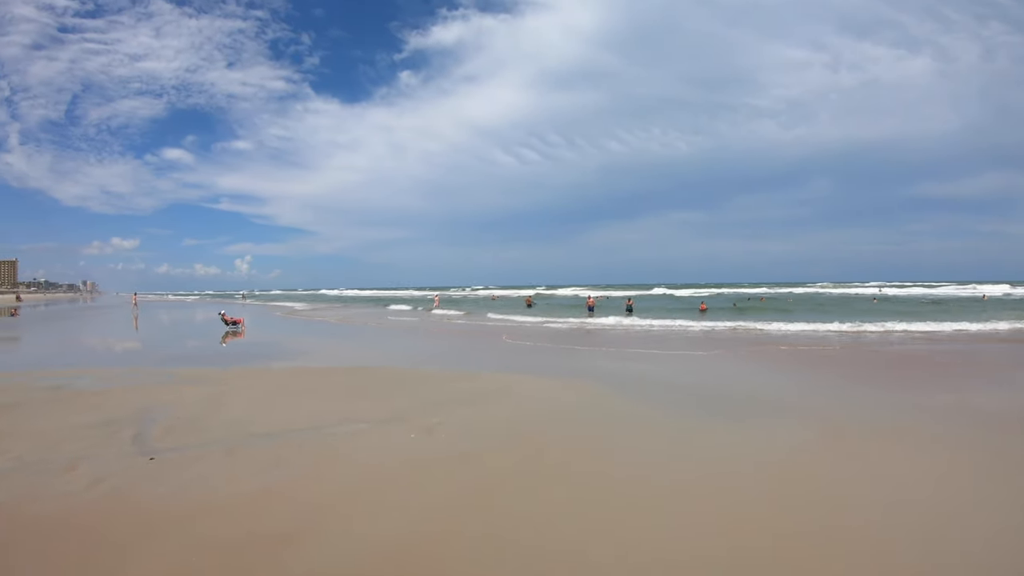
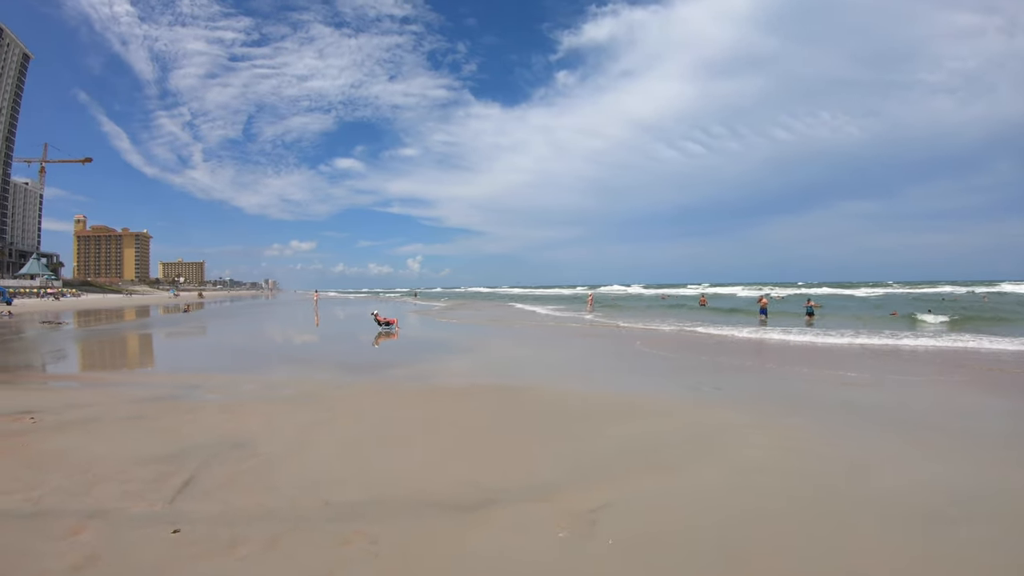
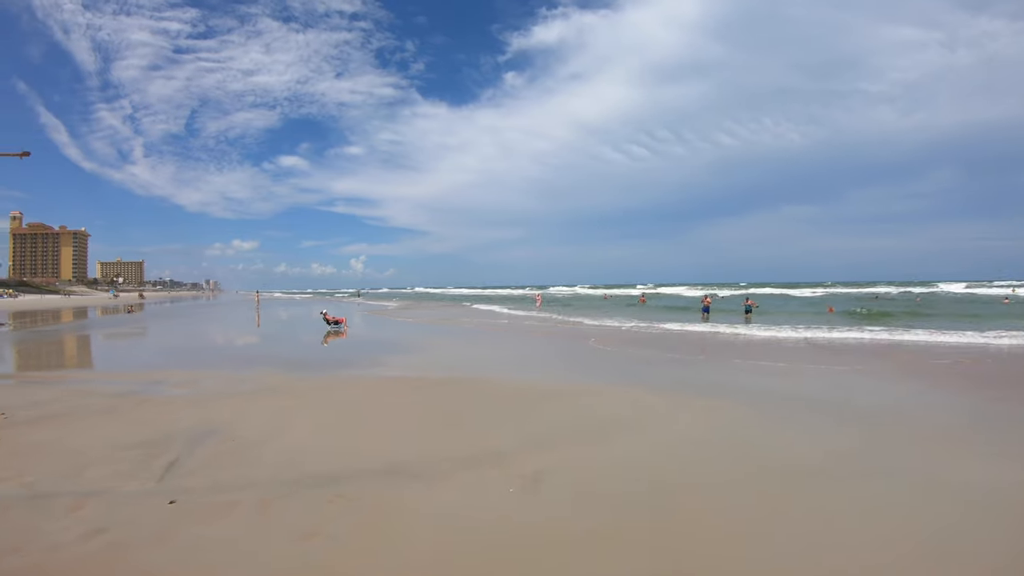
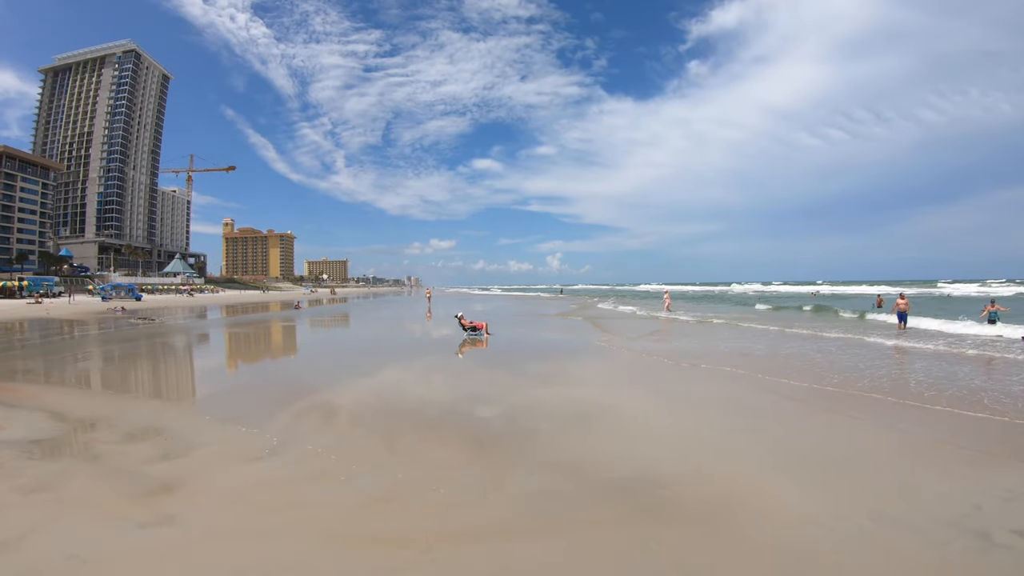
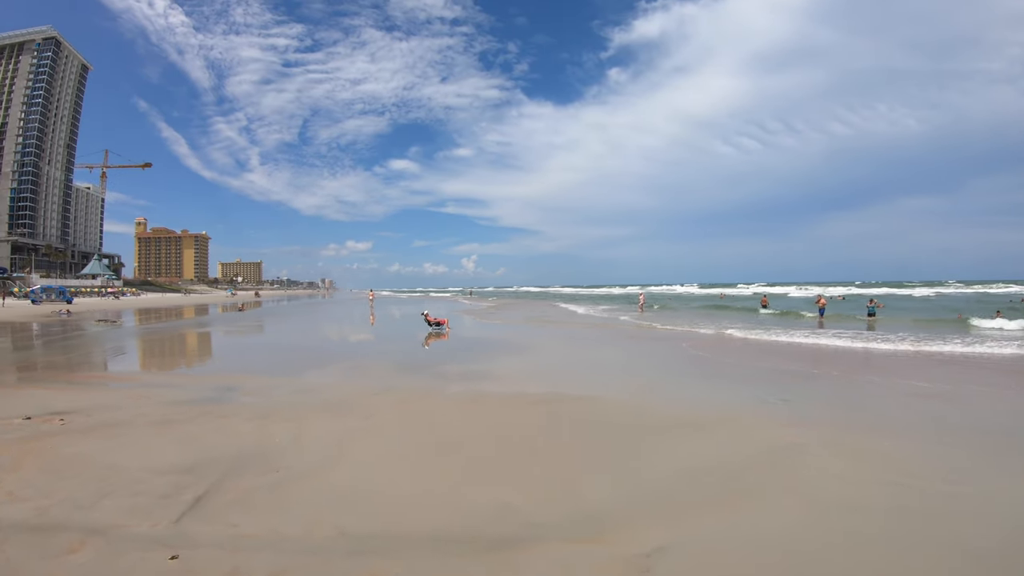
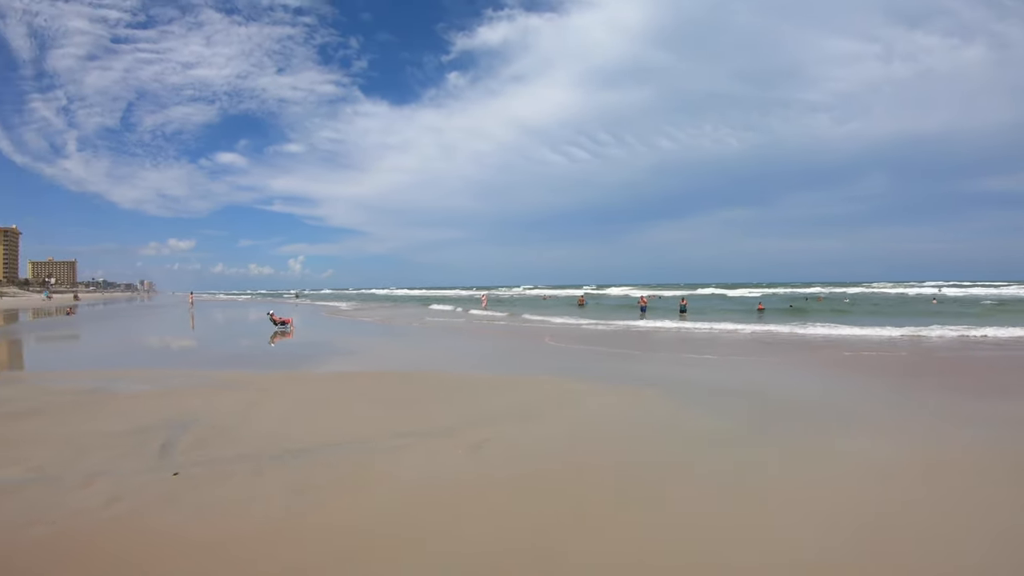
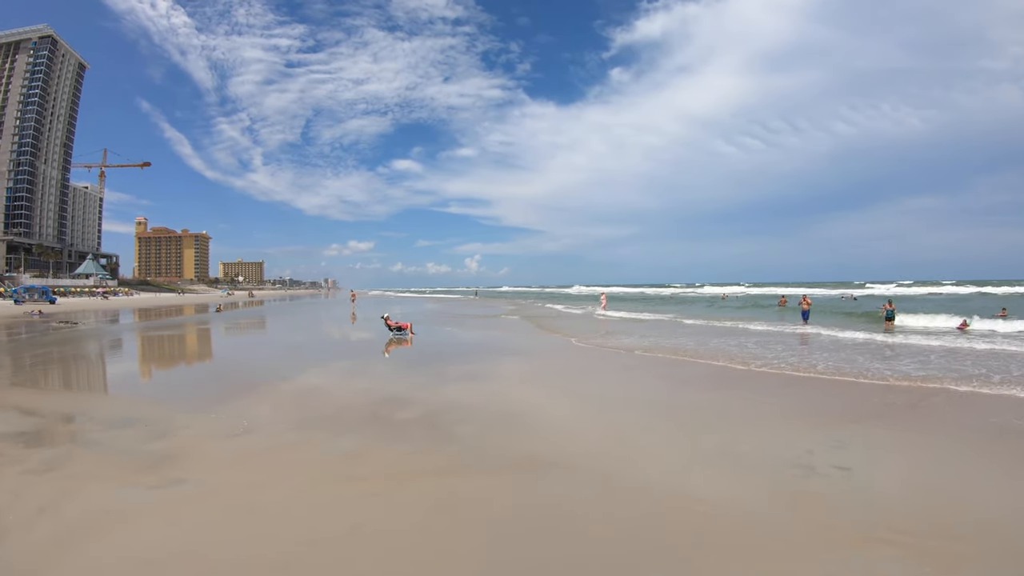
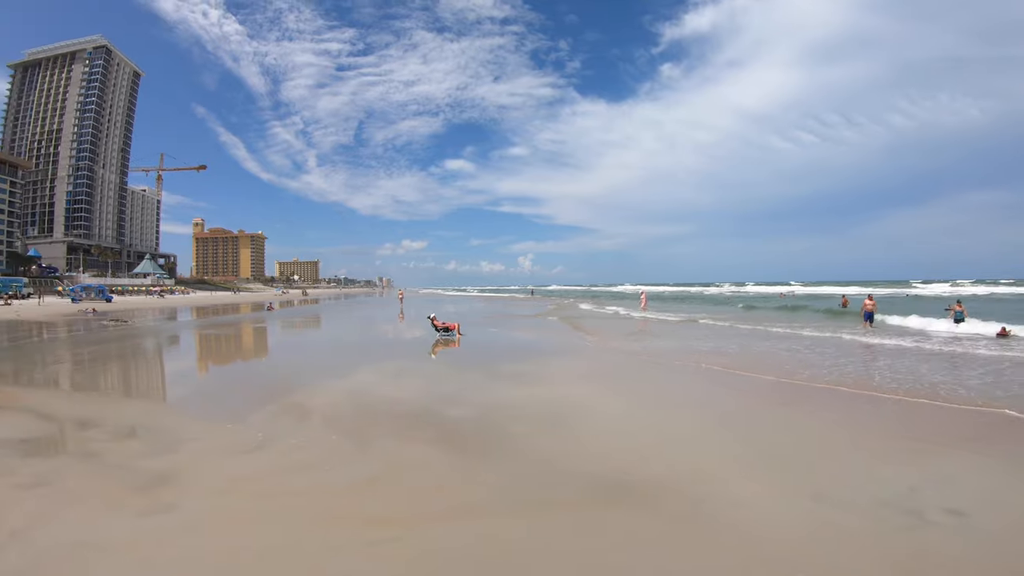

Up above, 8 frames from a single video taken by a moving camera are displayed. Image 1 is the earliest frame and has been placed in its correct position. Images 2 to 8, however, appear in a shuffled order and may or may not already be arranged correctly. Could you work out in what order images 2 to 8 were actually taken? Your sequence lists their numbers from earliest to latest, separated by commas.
6, 3, 2, 5, 7, 8, 4
